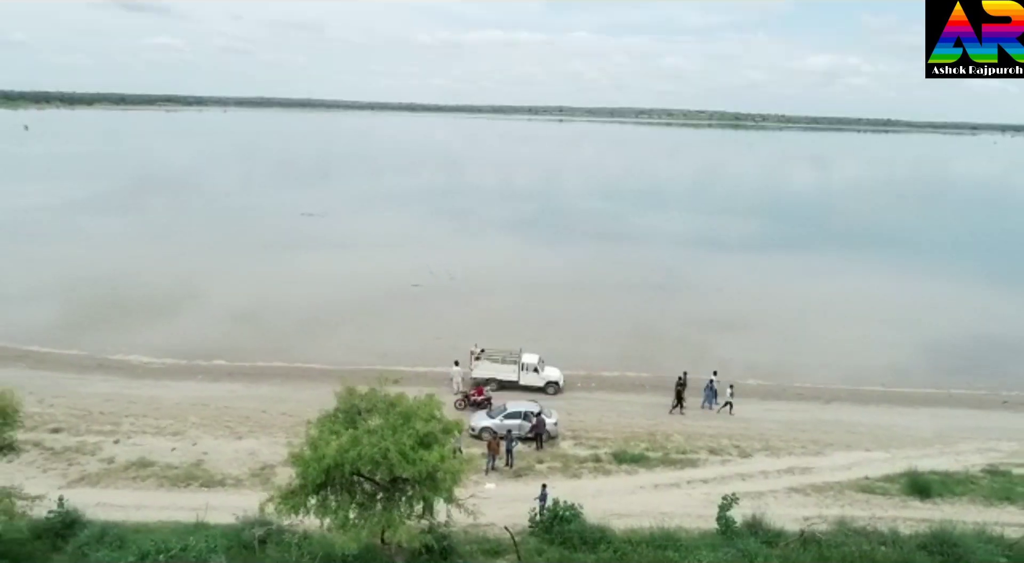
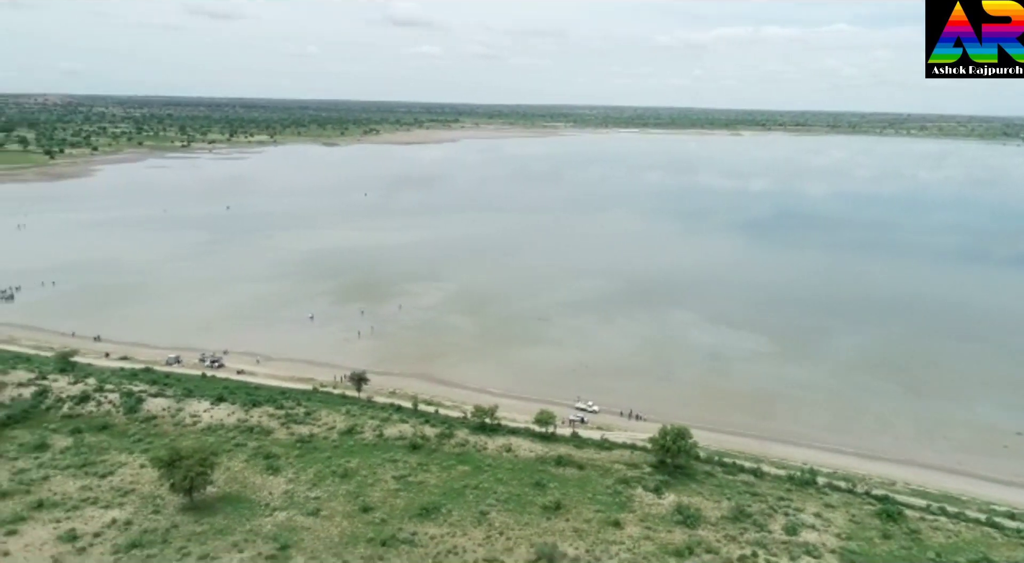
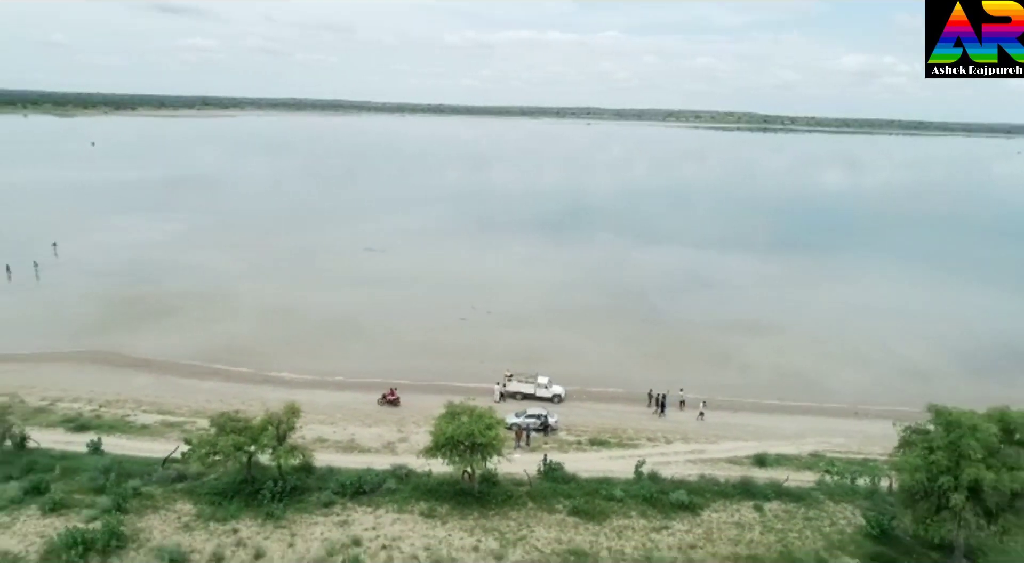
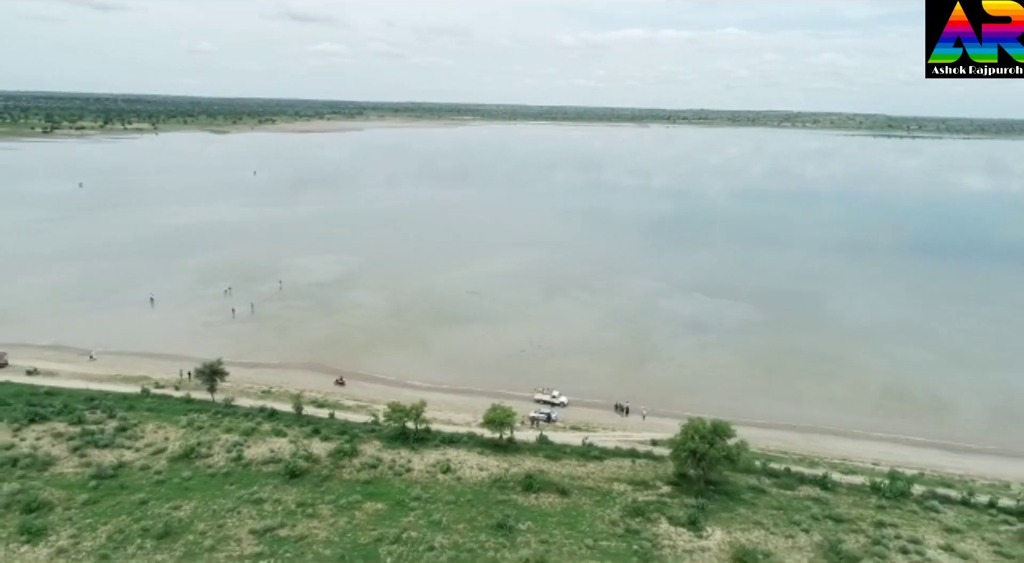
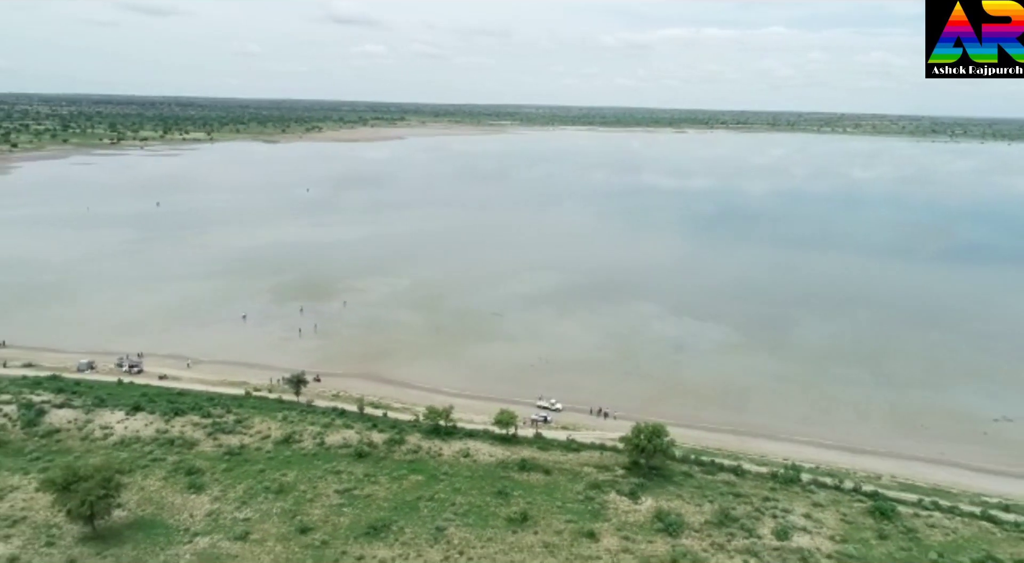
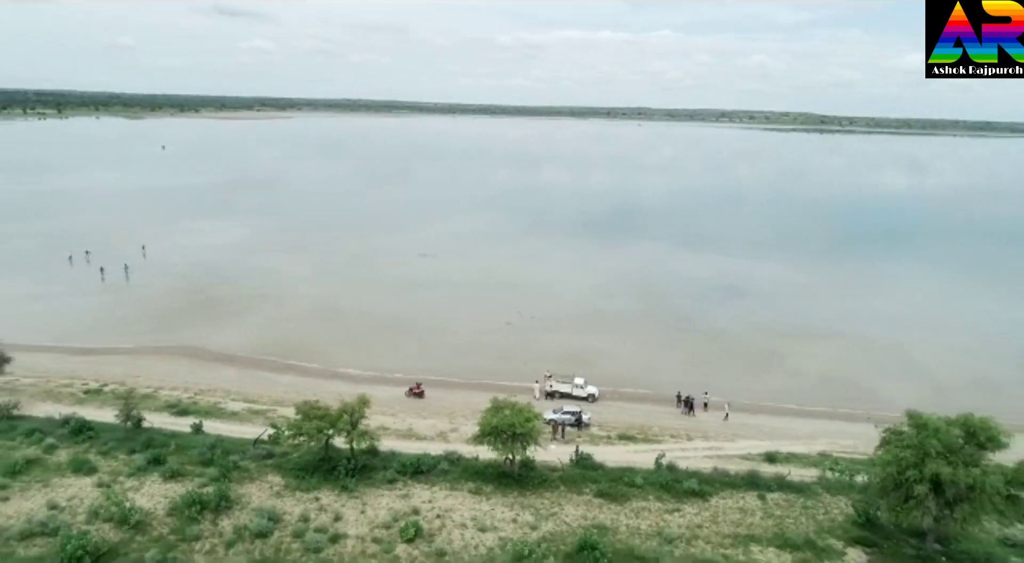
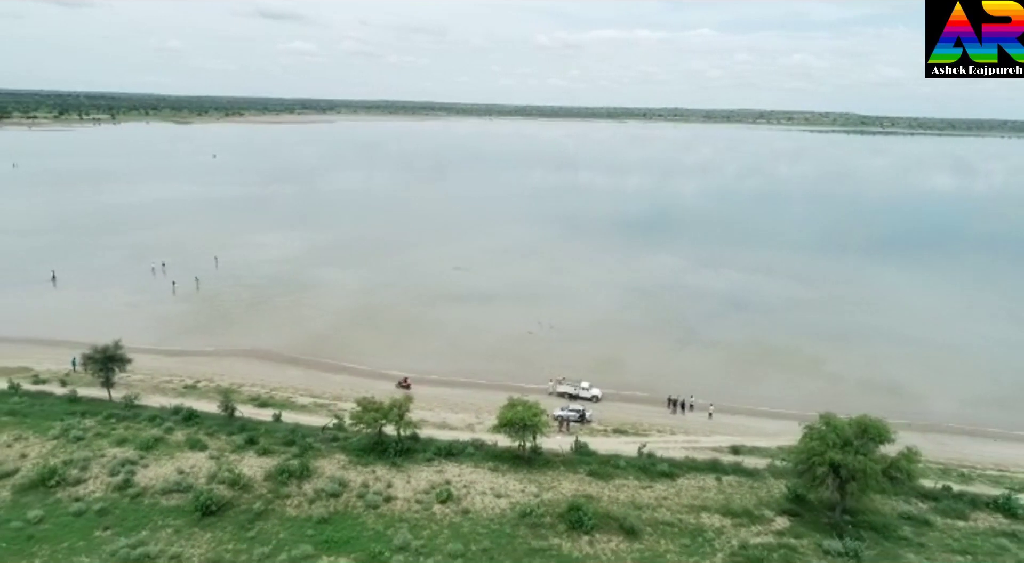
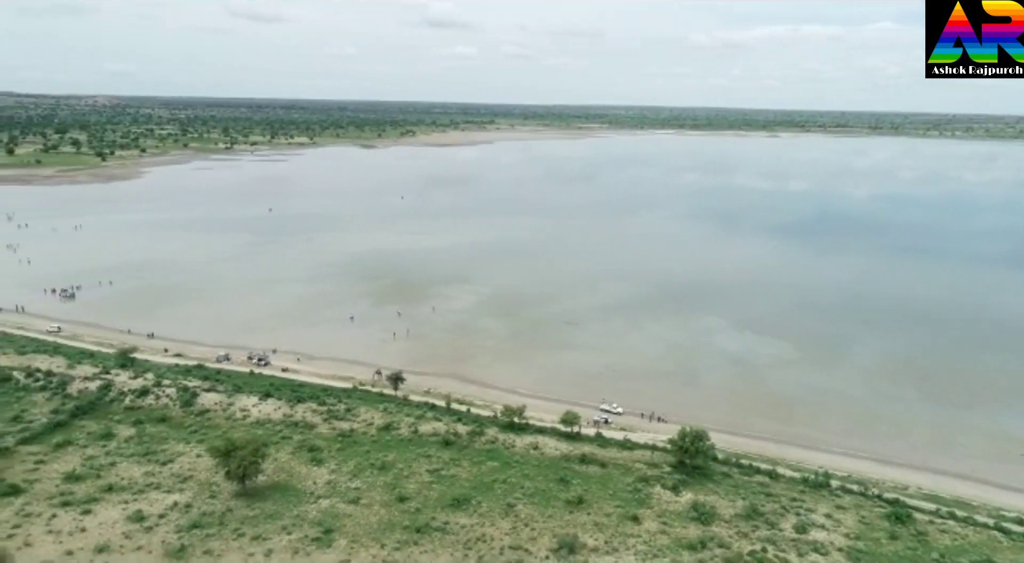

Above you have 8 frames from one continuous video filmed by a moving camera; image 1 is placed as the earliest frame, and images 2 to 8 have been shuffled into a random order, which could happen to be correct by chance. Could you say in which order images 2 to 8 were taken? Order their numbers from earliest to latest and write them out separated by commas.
3, 6, 7, 4, 5, 2, 8
